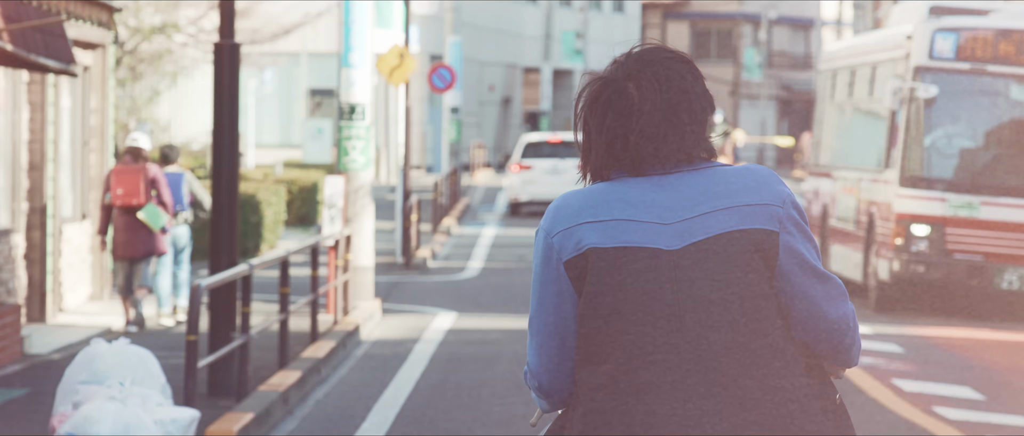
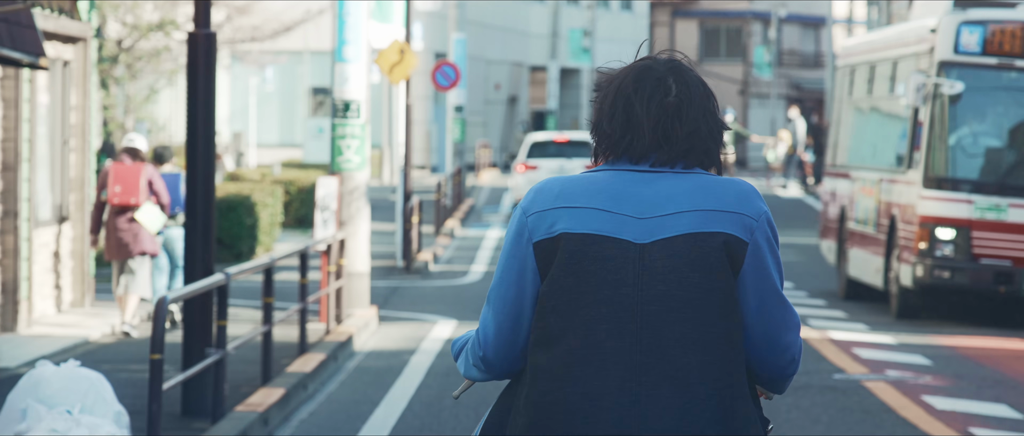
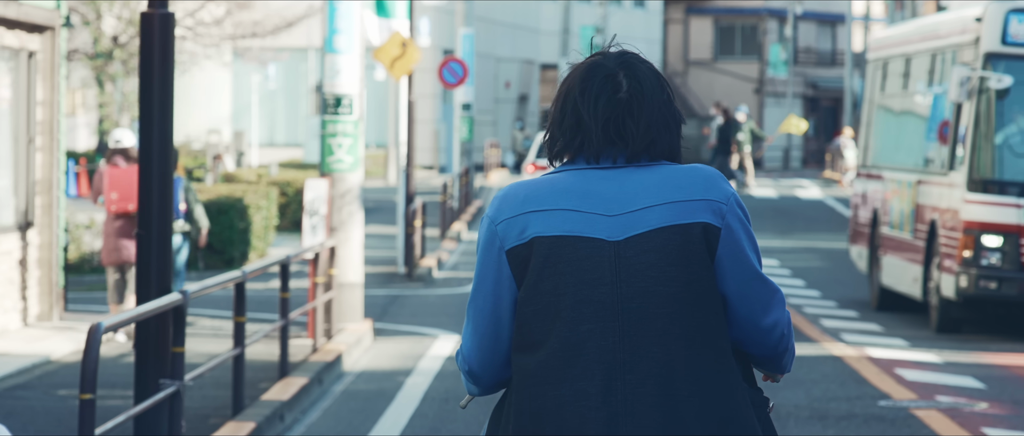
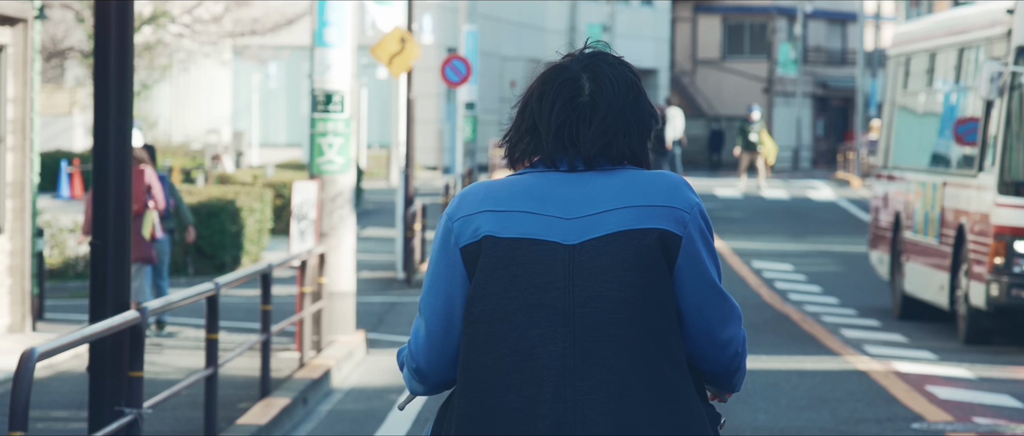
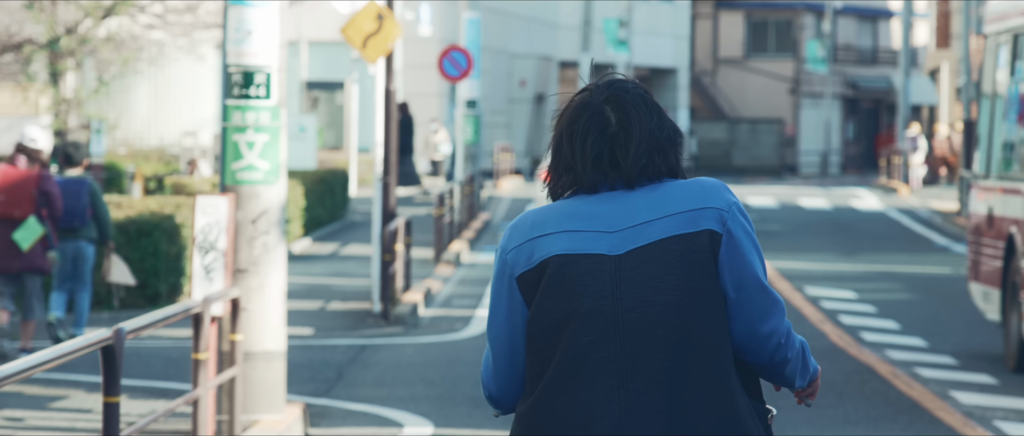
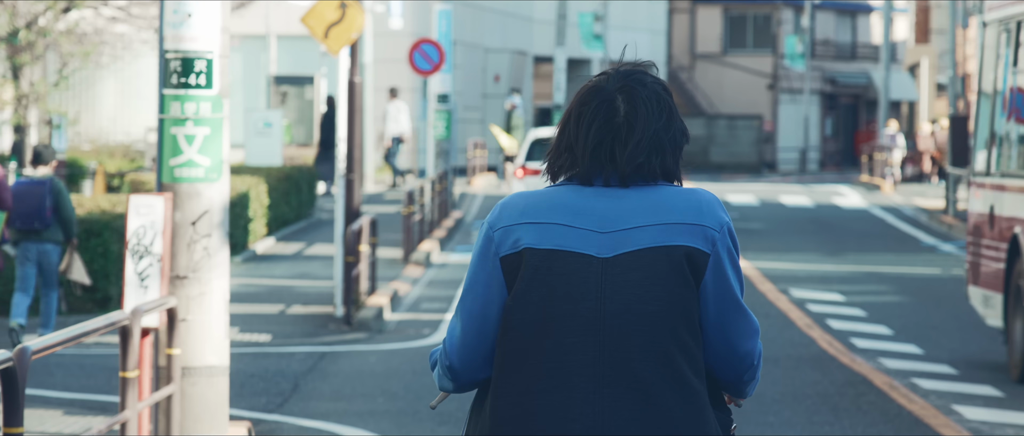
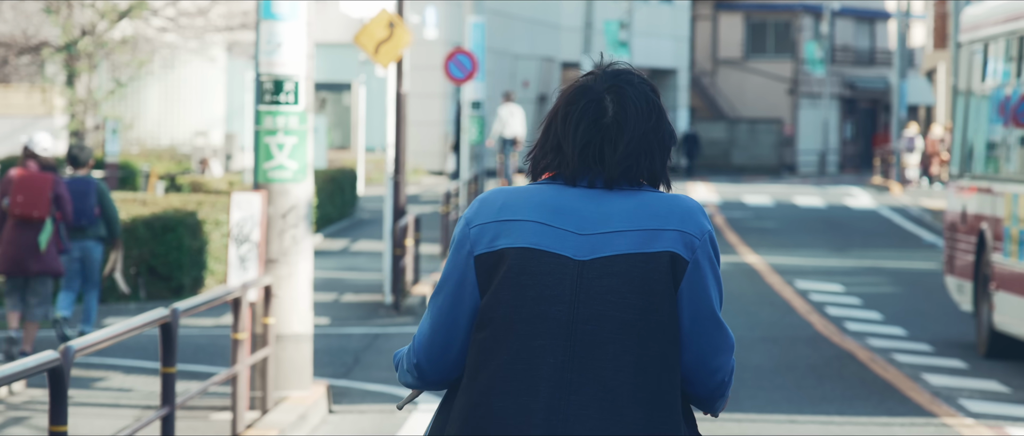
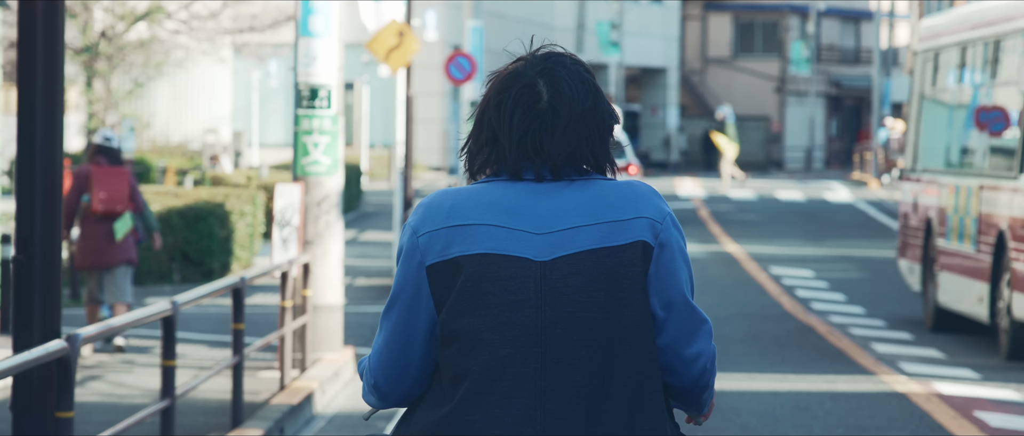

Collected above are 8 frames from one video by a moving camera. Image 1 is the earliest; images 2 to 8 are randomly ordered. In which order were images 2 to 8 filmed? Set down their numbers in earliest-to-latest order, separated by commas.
2, 3, 4, 8, 7, 5, 6
